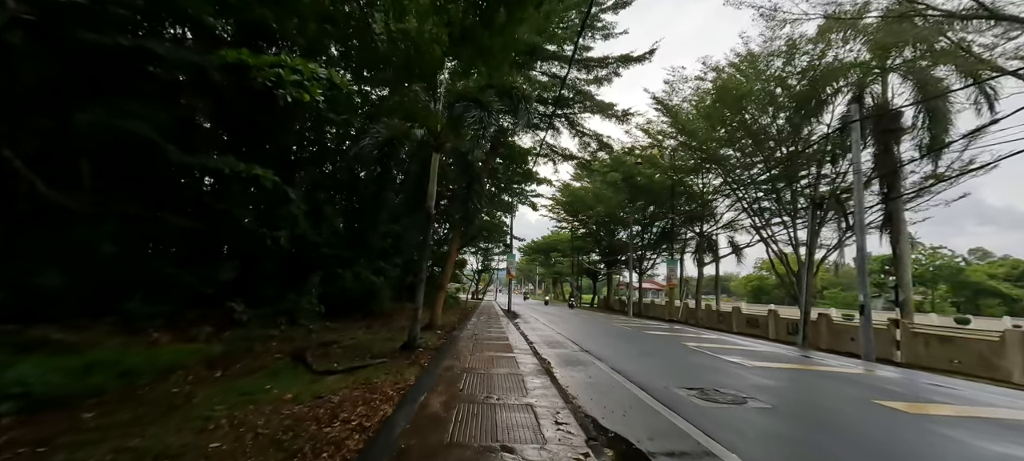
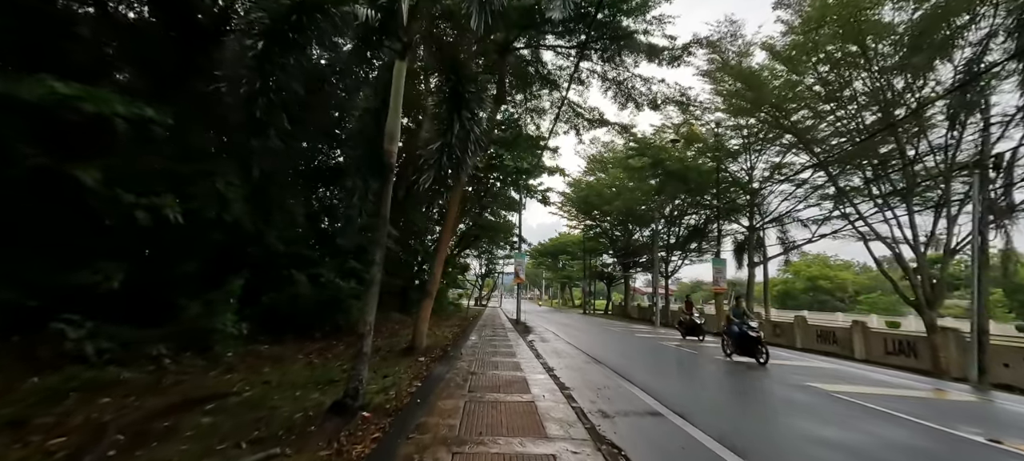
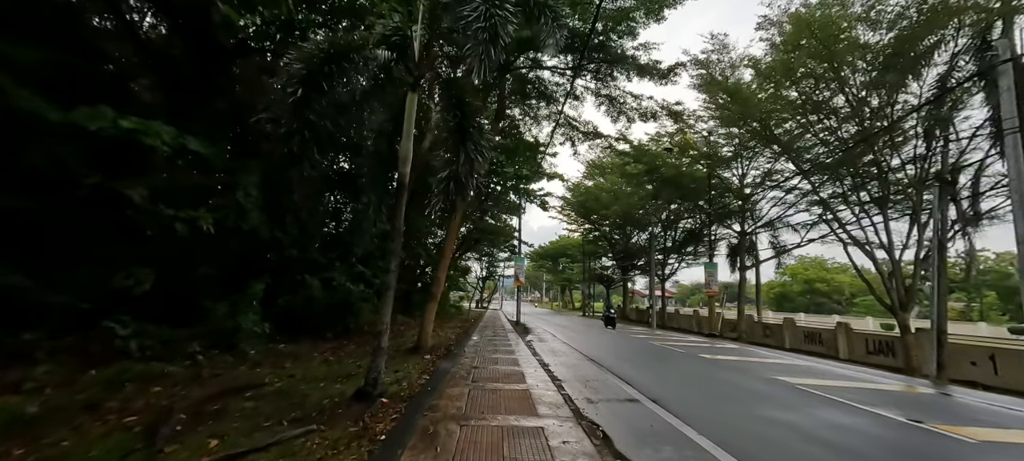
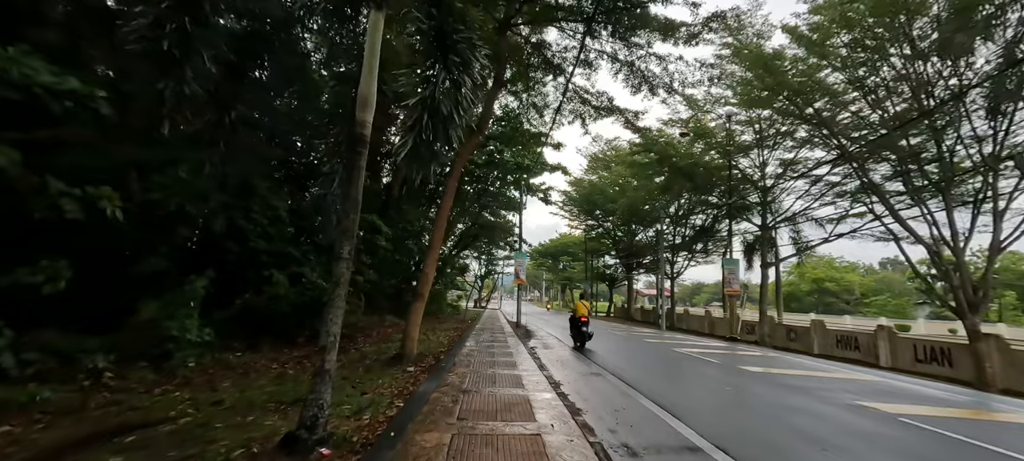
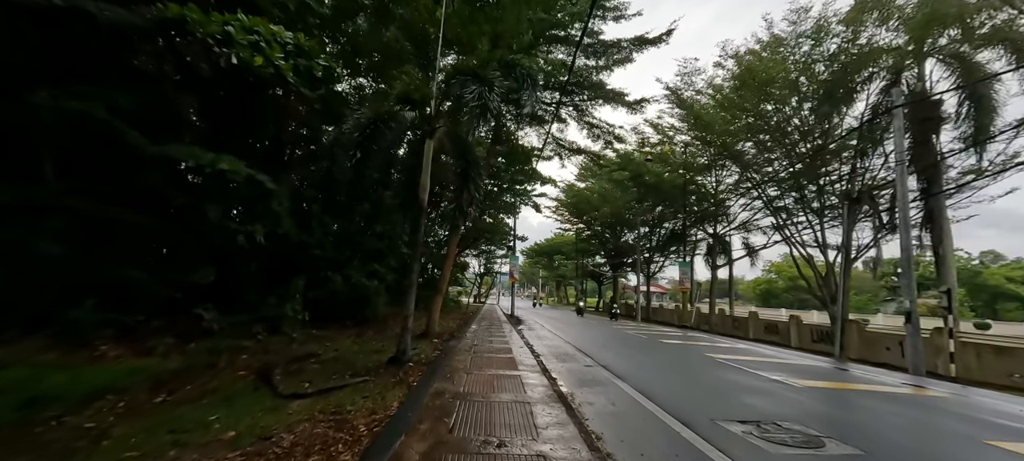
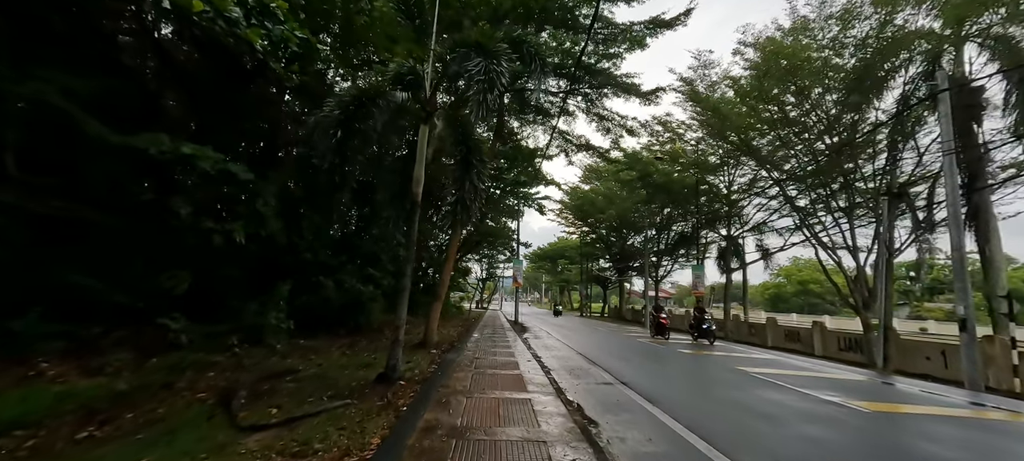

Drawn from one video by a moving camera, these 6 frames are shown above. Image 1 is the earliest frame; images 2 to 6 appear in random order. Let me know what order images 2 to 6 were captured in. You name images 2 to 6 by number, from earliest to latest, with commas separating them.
5, 6, 3, 2, 4
